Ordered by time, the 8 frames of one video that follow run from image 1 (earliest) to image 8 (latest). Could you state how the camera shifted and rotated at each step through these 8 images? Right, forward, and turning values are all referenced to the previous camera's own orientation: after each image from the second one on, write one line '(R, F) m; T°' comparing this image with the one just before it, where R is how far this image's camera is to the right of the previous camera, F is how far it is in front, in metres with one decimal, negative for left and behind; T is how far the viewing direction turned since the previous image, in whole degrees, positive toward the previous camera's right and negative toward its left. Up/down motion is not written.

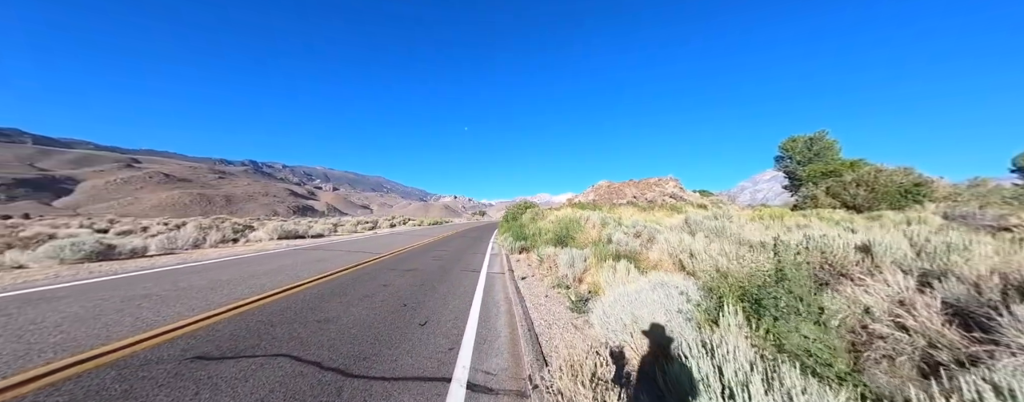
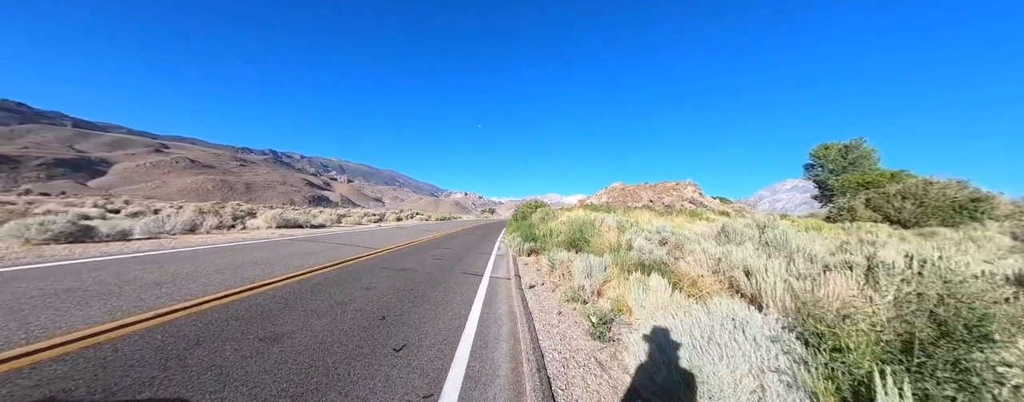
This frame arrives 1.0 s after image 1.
(0.0, +1.0) m; -2°
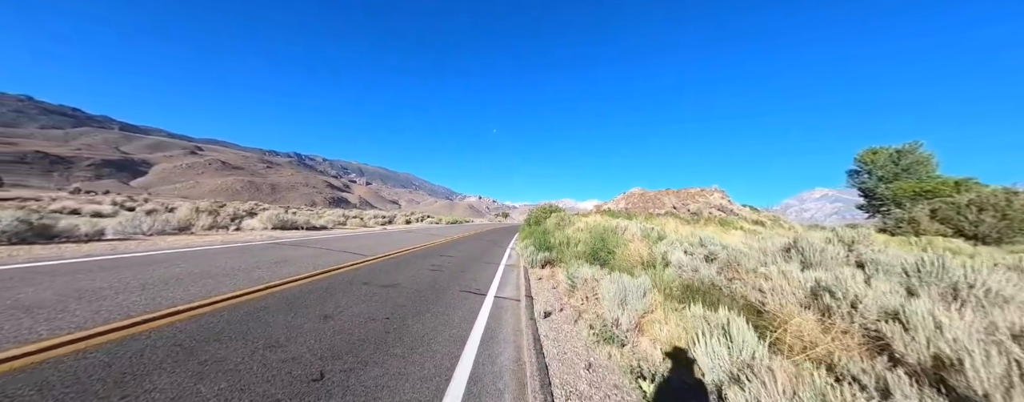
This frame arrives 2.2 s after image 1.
(0.0, +1.4) m; -3°
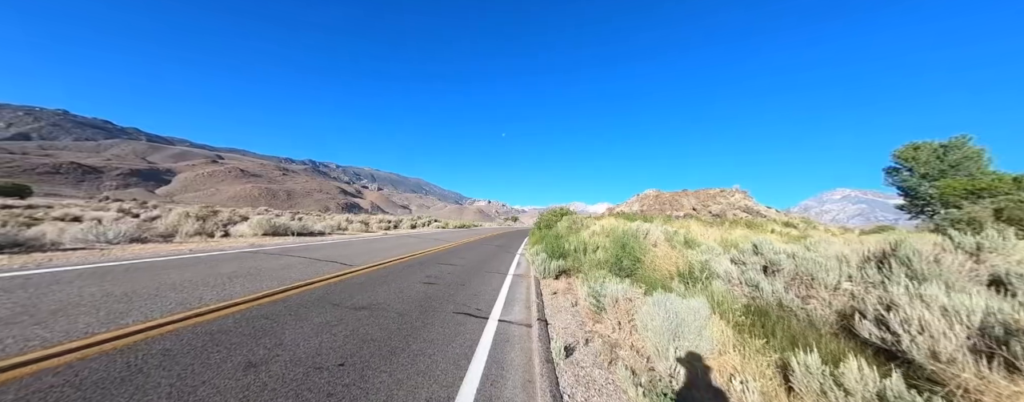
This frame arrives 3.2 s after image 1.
(0.0, +1.3) m; -2°
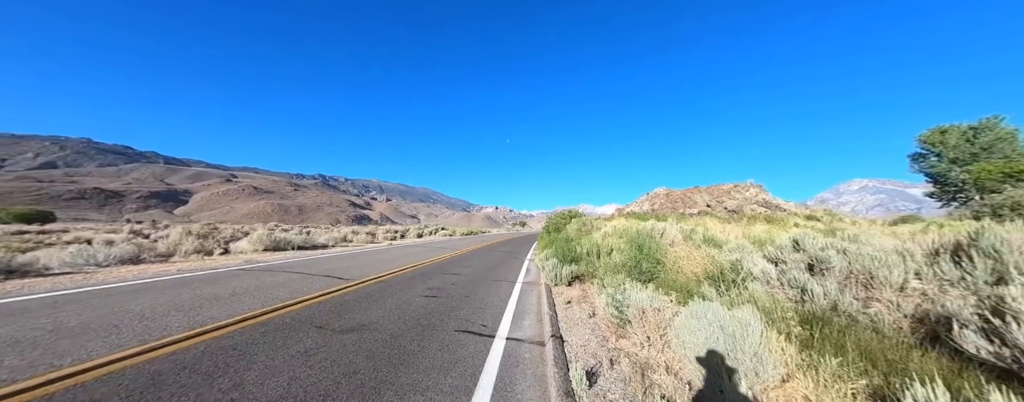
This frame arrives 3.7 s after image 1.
(0.0, +0.6) m; -1°
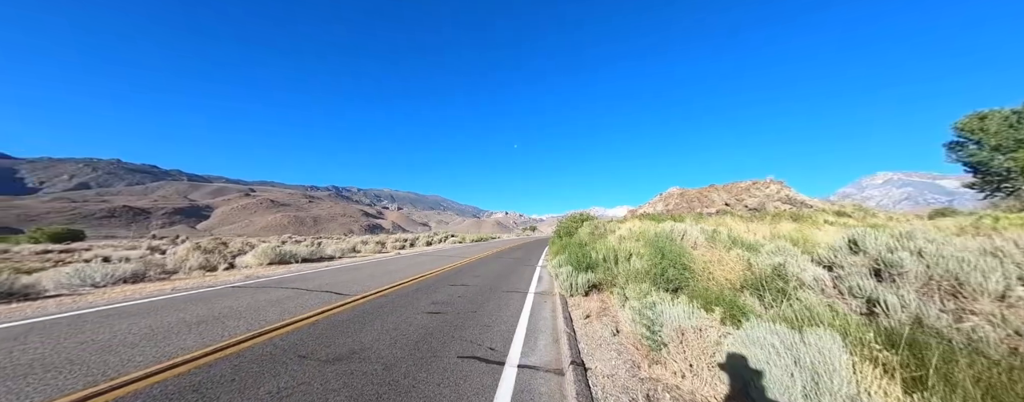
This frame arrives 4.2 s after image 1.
(0.0, +0.6) m; -2°
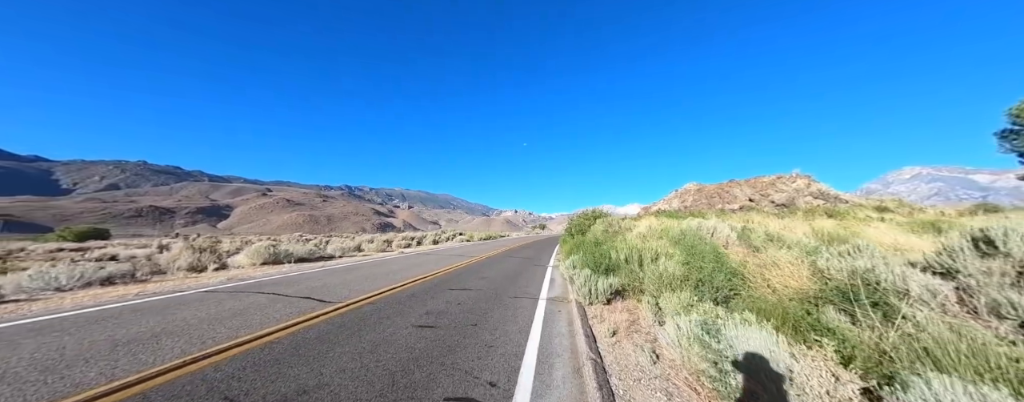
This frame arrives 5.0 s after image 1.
(0.0, +1.0) m; -2°
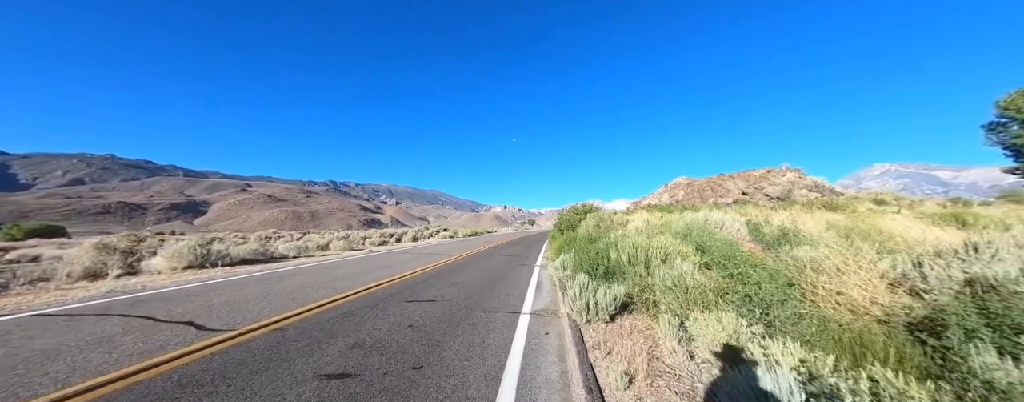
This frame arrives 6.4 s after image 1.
(+0.3, +1.6) m; +2°
